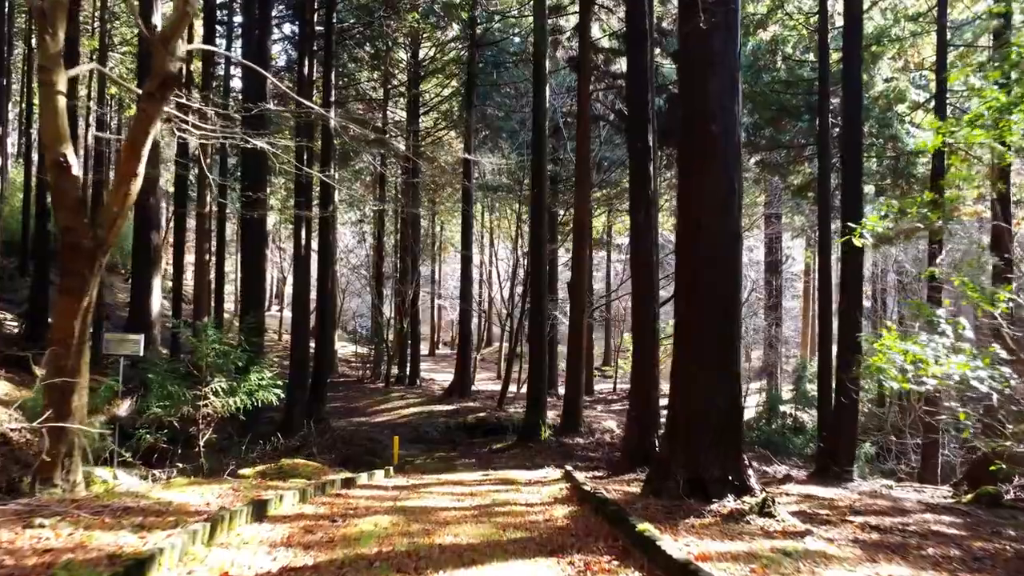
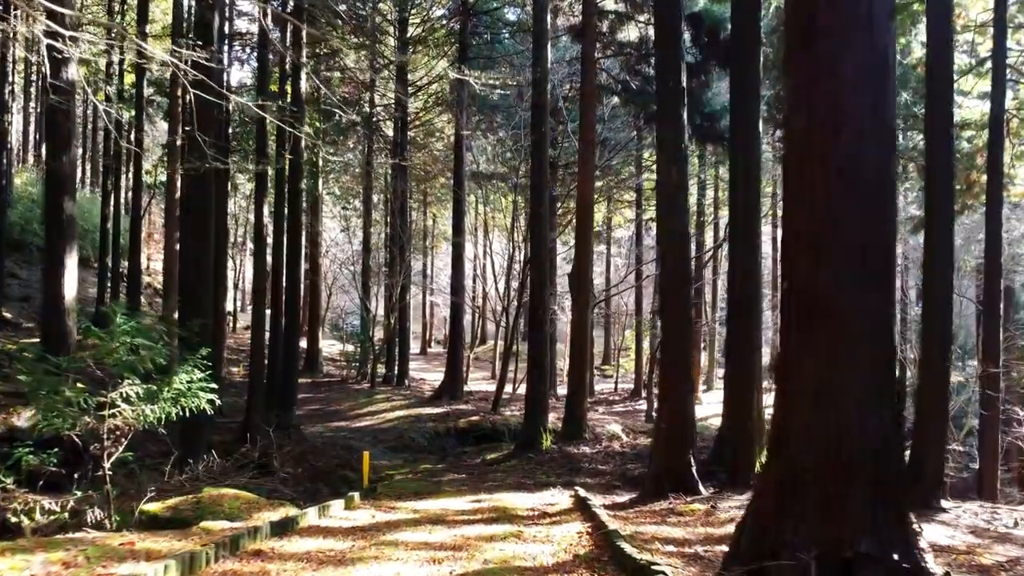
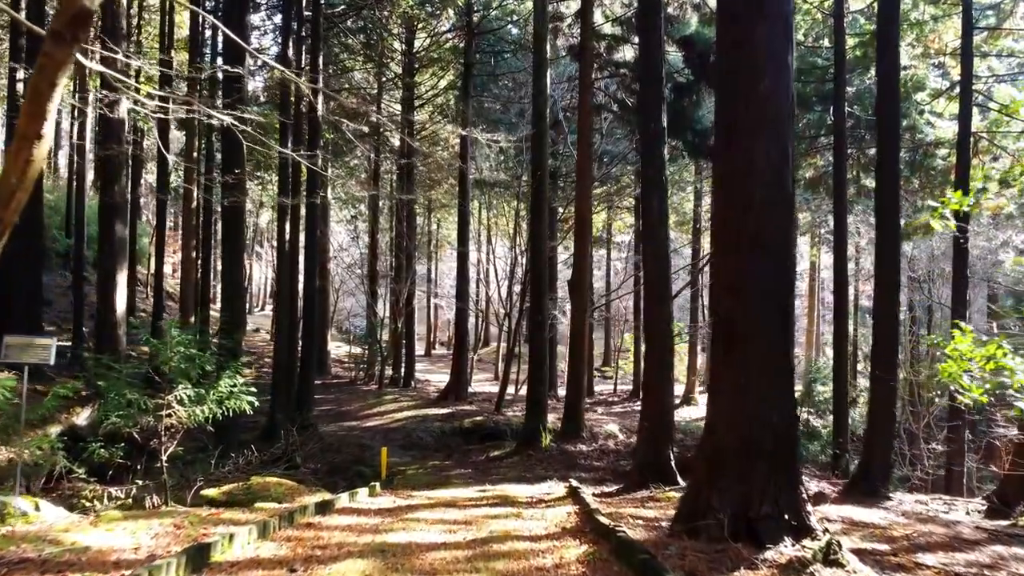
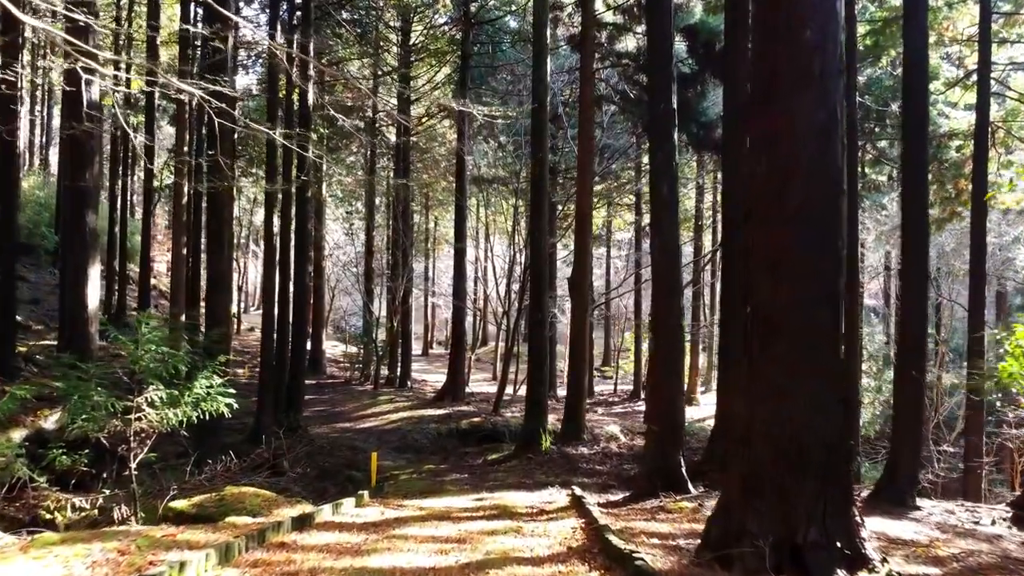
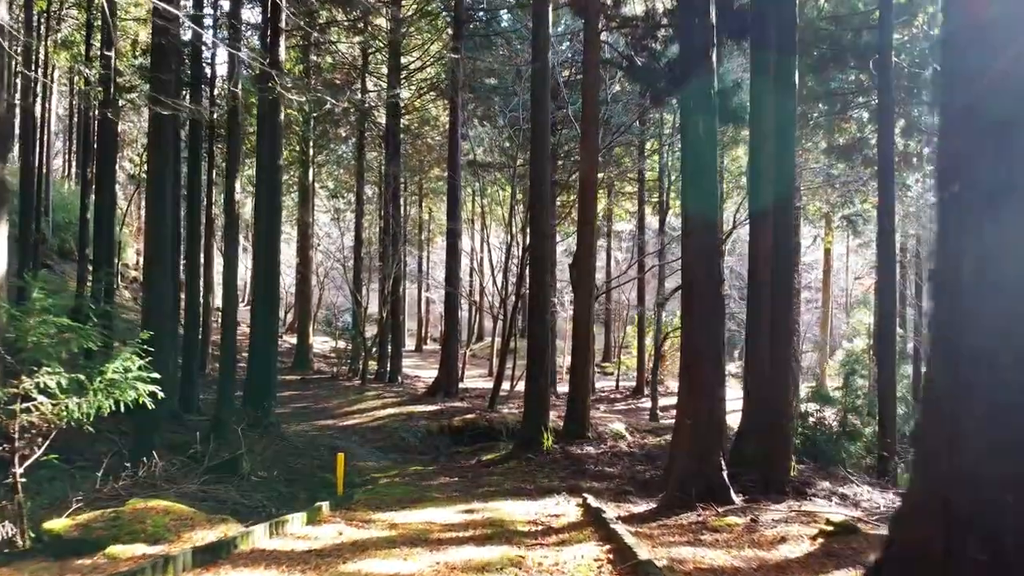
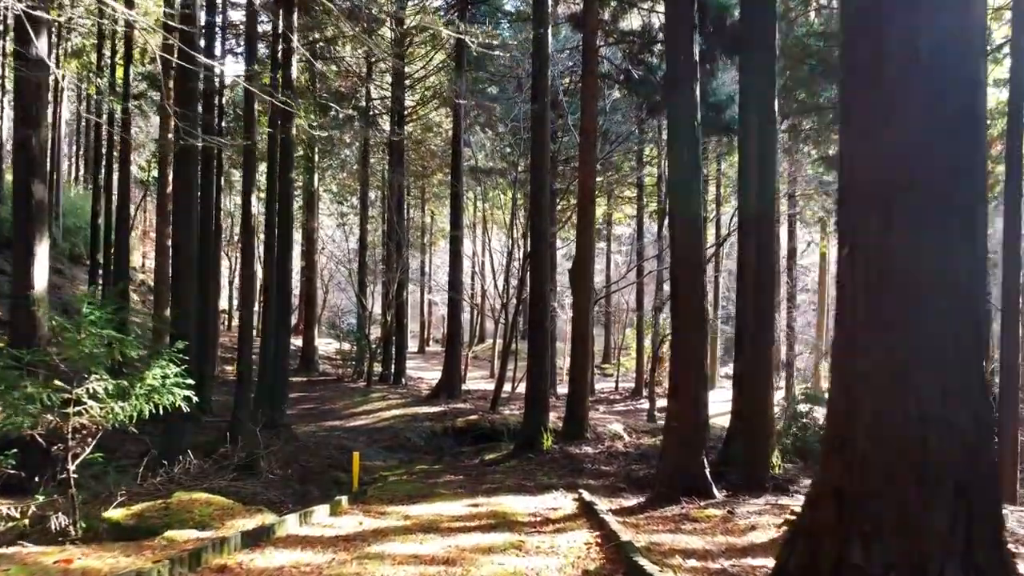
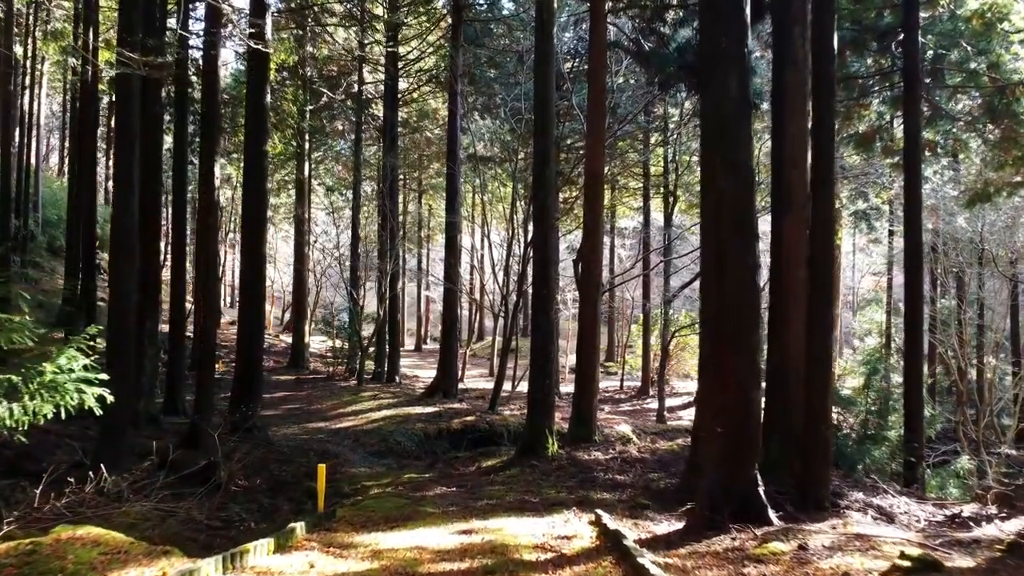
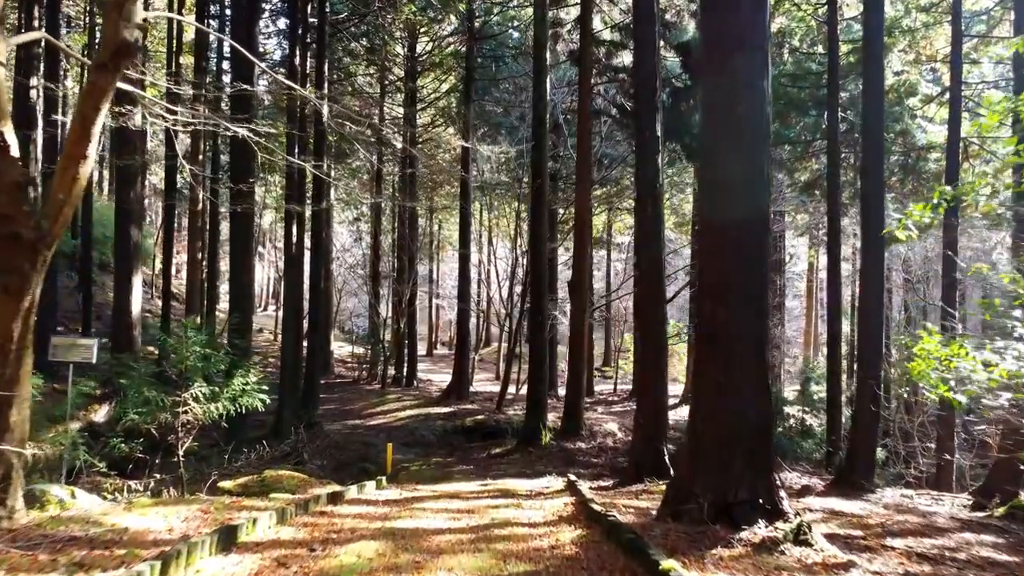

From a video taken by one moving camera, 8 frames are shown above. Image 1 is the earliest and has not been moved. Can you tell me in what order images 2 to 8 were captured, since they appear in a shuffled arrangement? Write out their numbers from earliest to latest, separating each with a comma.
8, 3, 4, 2, 6, 5, 7
